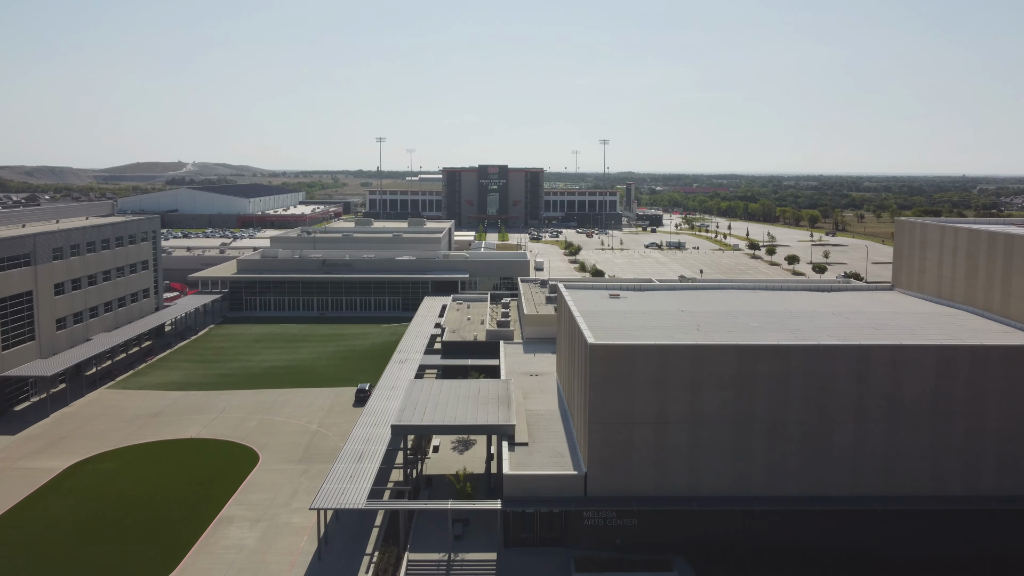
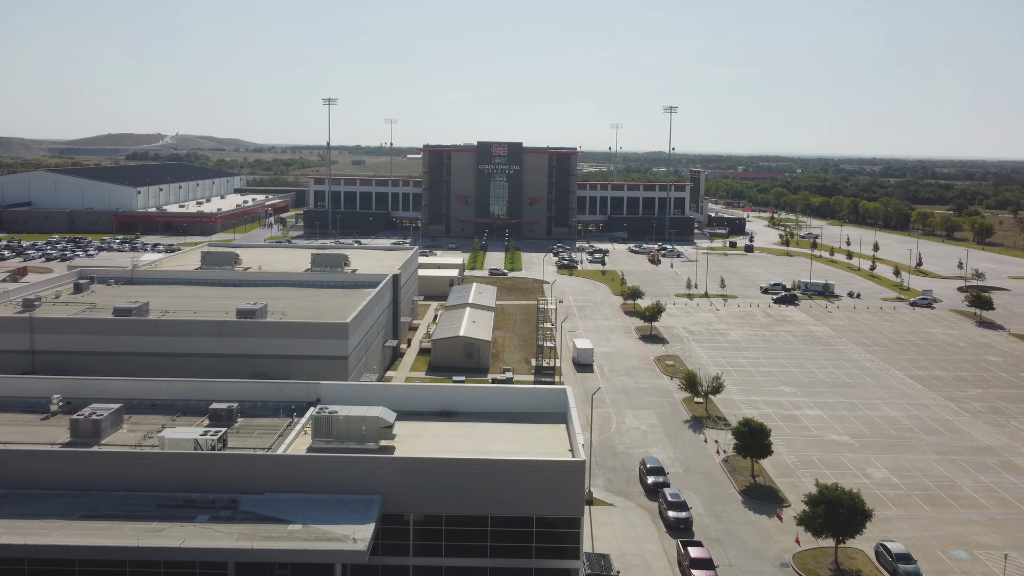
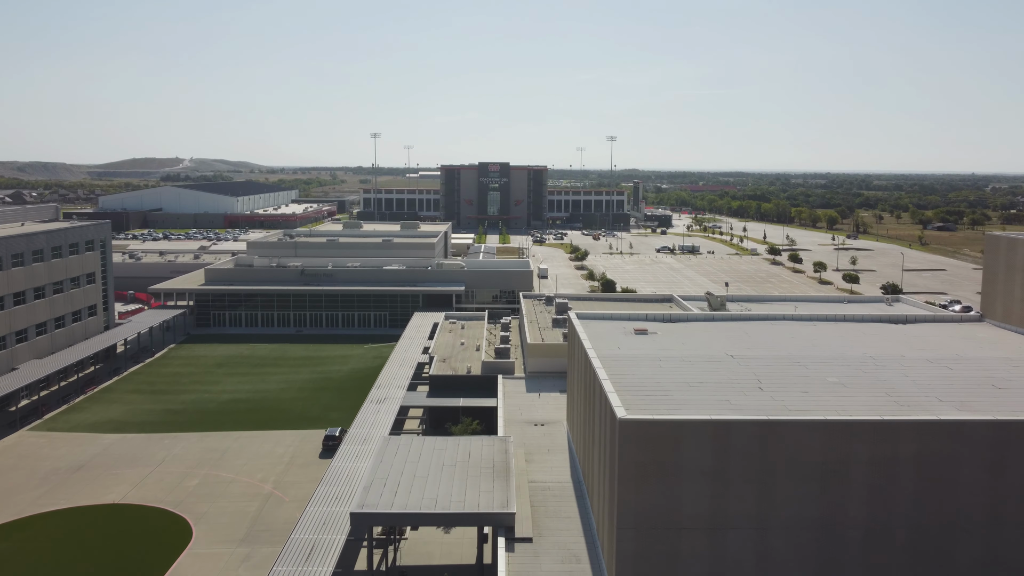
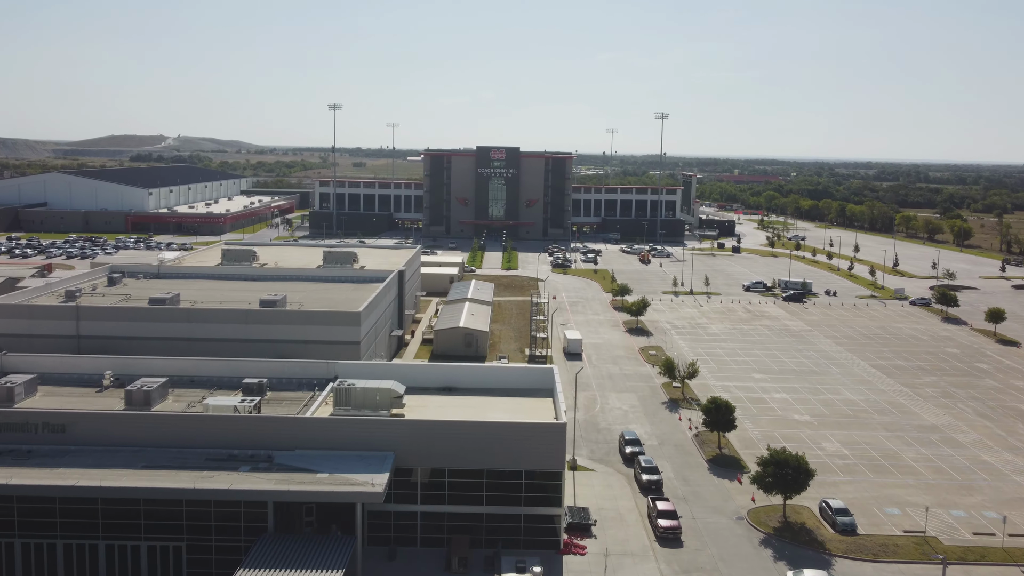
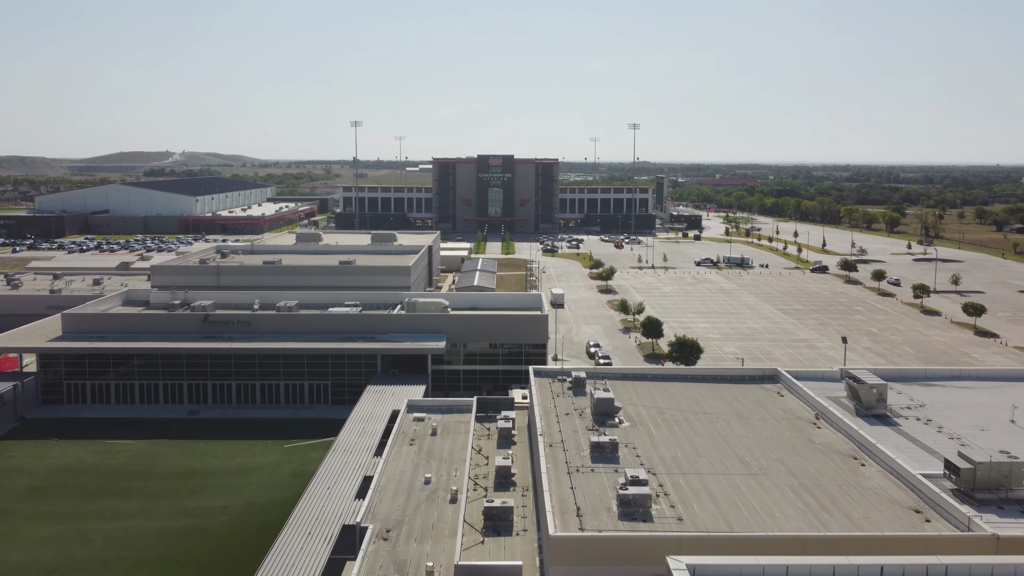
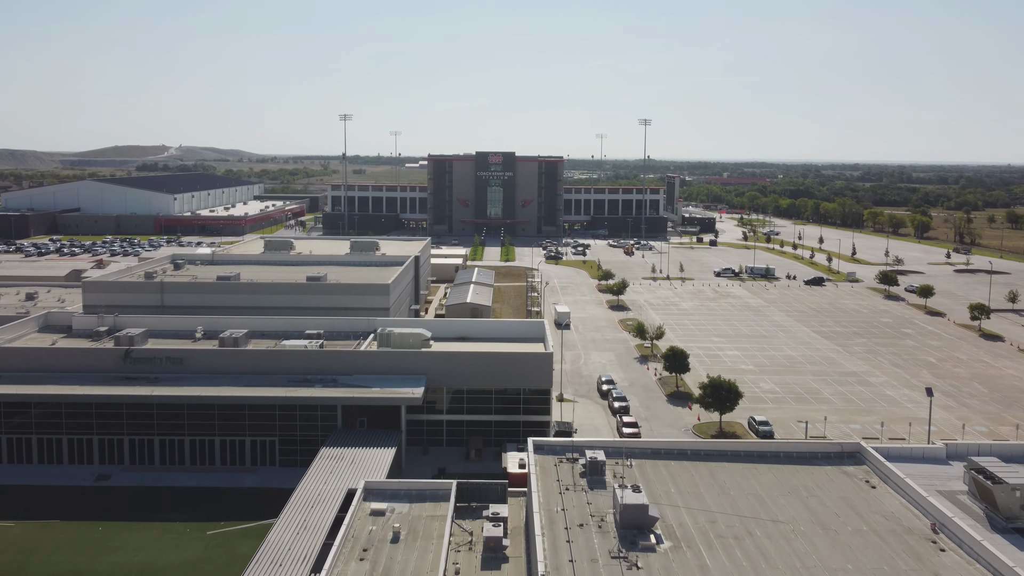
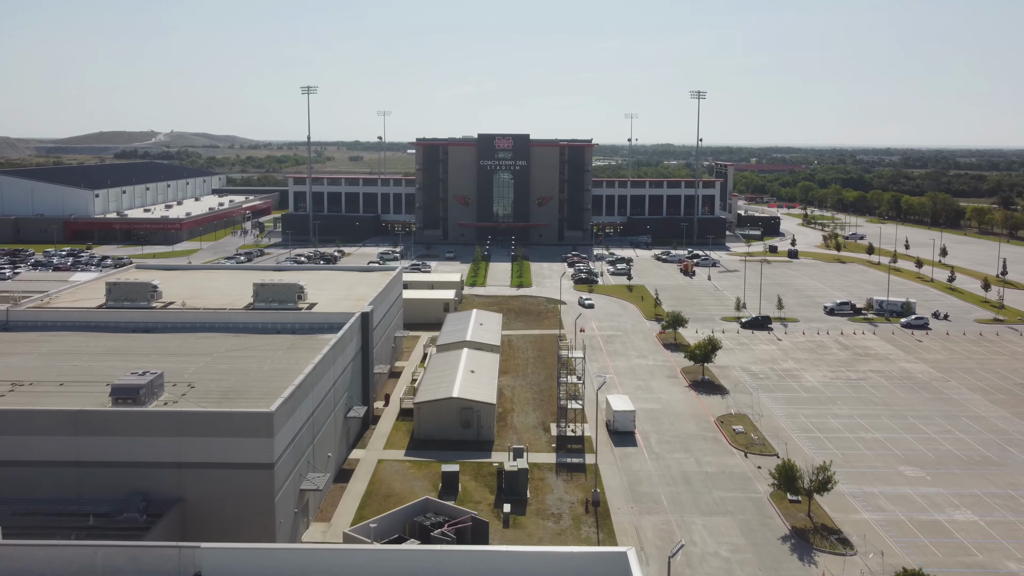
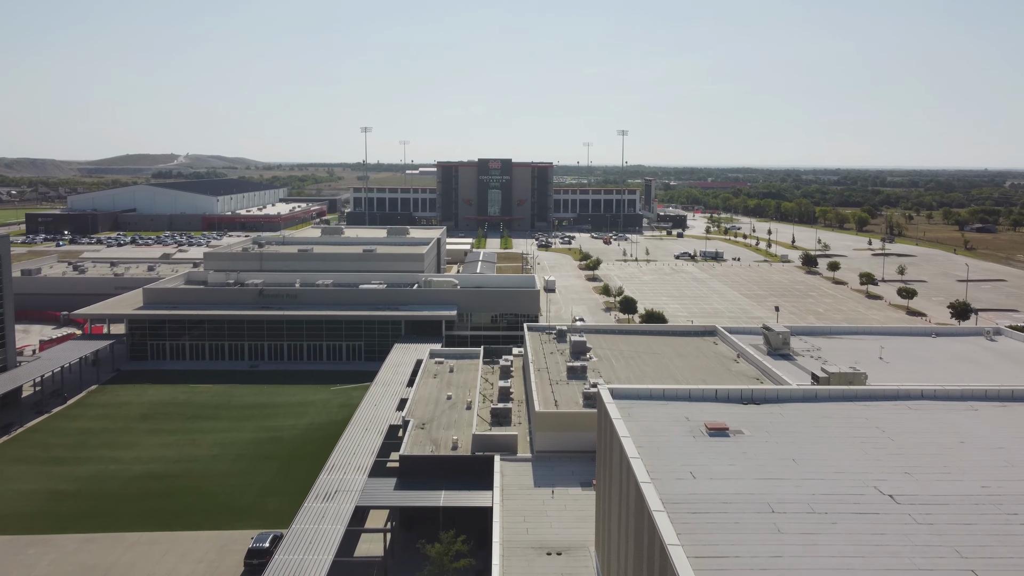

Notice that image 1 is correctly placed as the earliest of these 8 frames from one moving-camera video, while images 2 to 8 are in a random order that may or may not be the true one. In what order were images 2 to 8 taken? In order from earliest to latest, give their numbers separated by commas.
3, 8, 5, 6, 4, 2, 7
